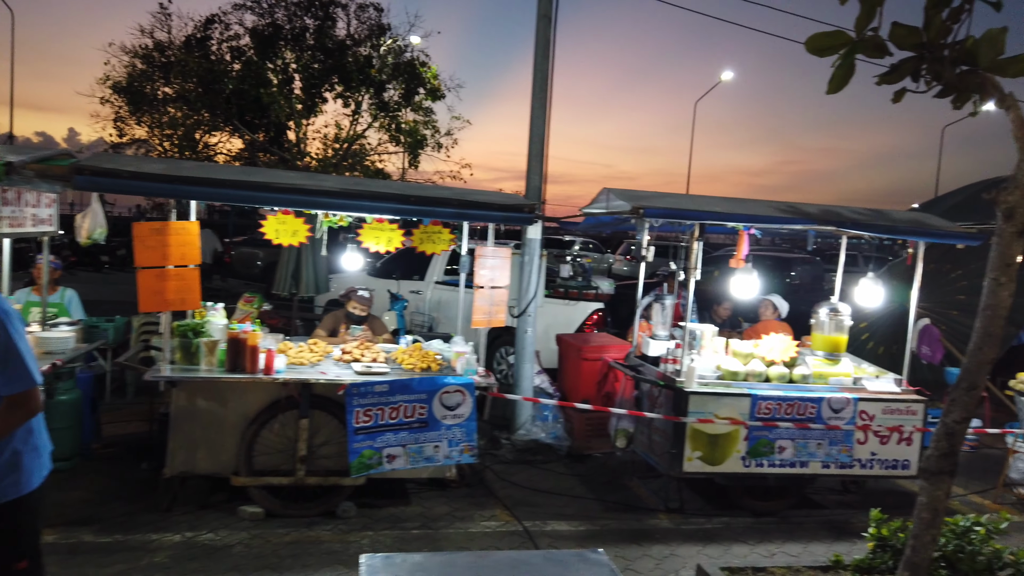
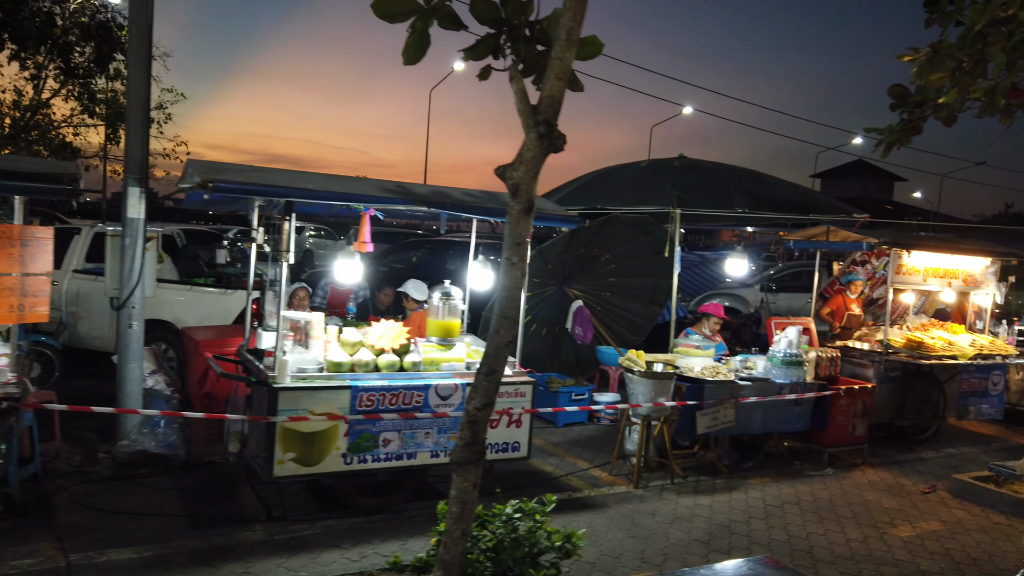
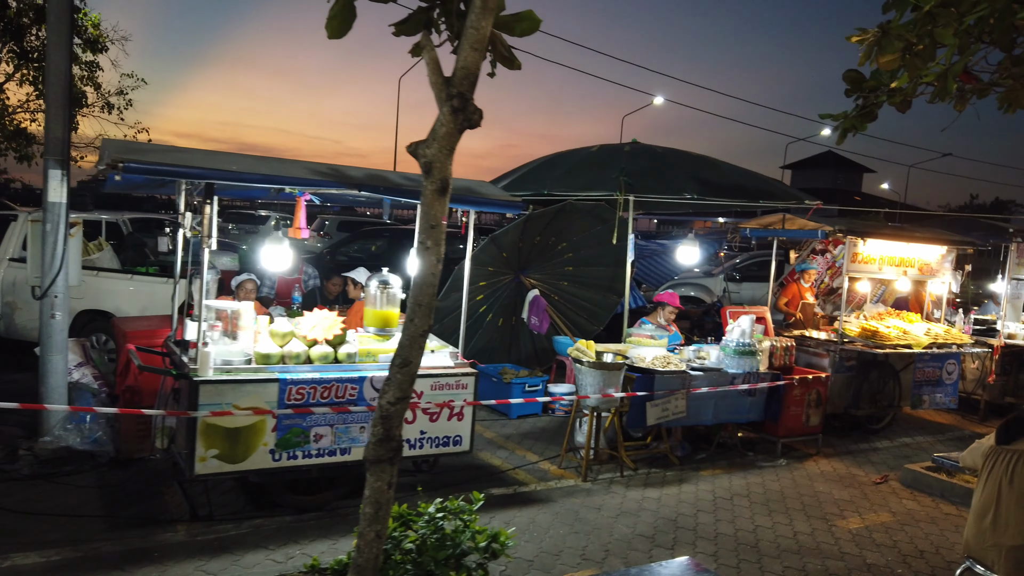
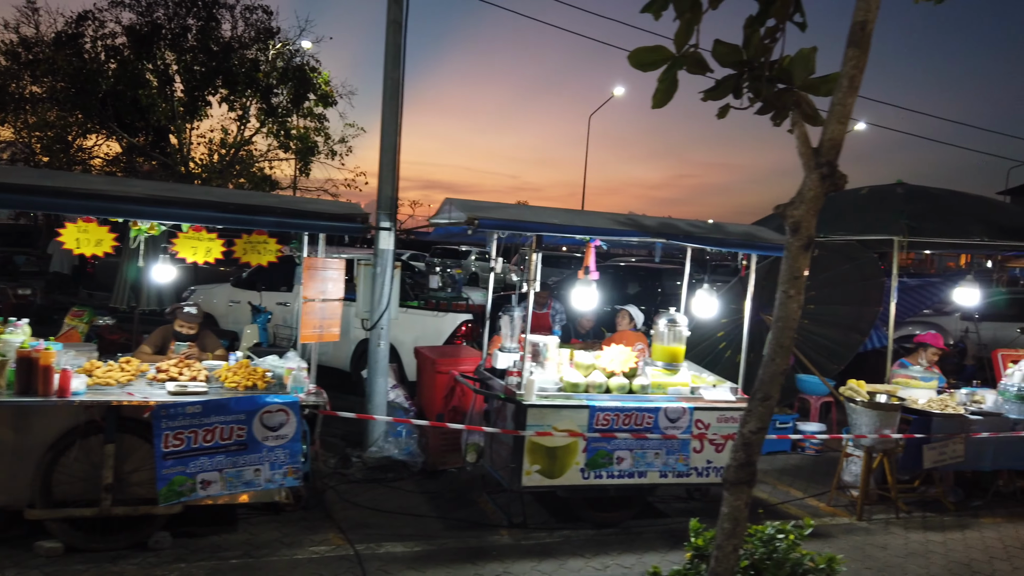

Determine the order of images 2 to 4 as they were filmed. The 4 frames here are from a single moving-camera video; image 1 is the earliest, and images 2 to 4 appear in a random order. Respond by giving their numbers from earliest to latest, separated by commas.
4, 2, 3
